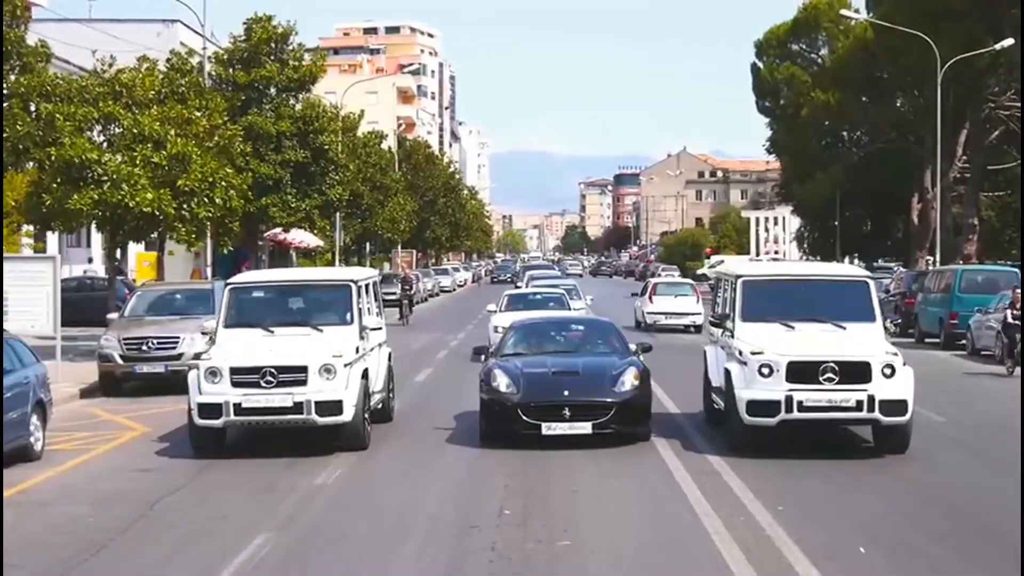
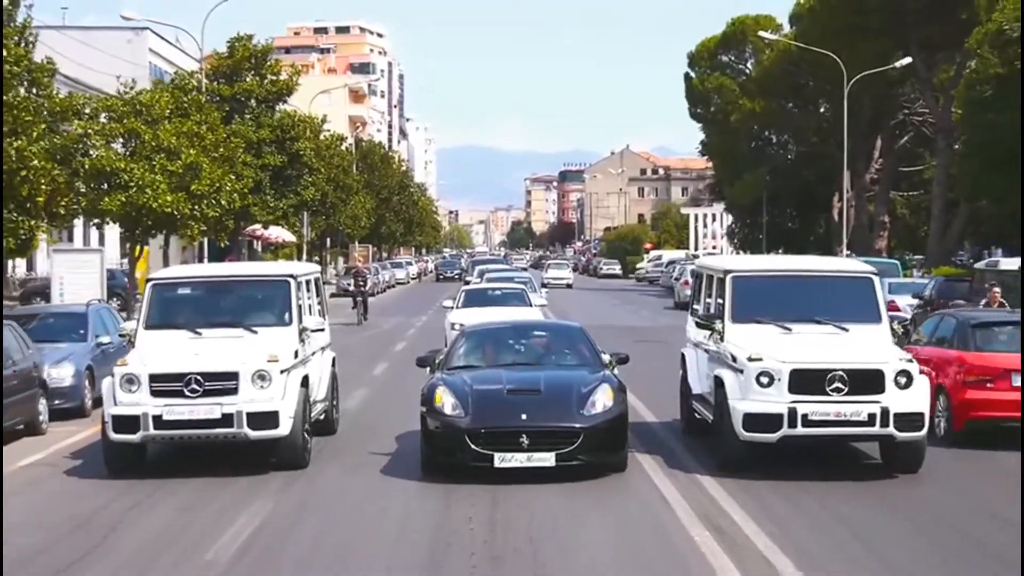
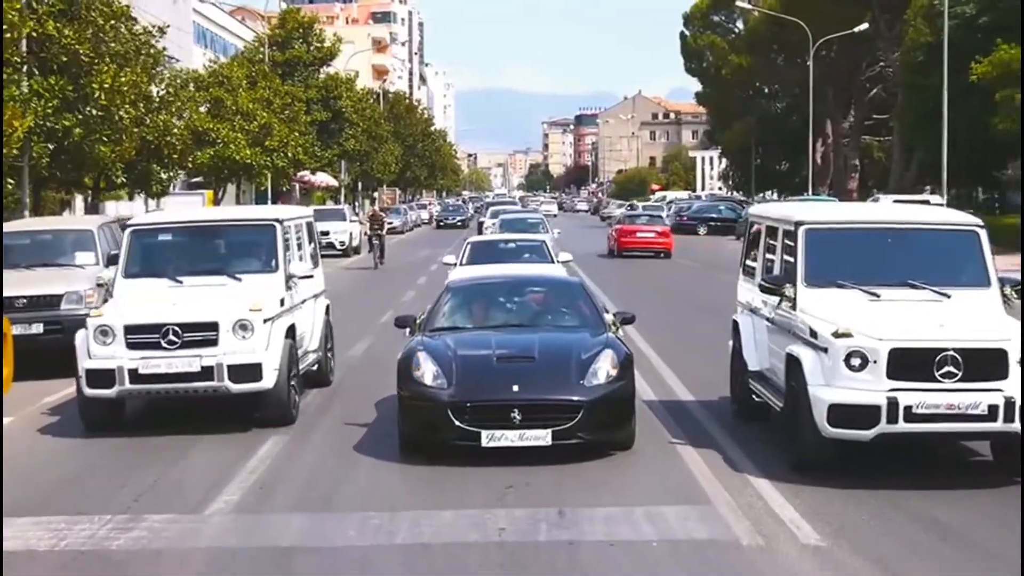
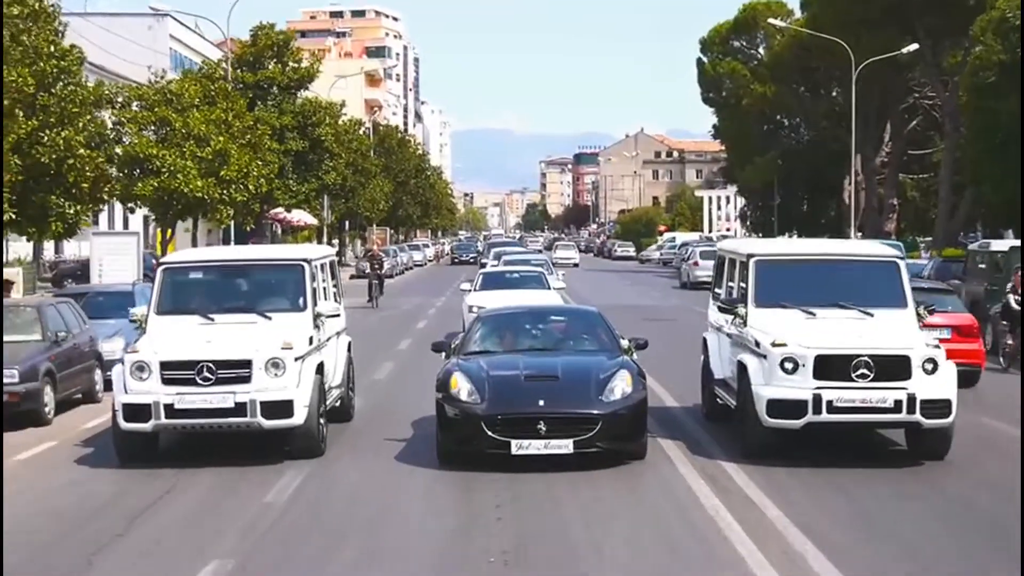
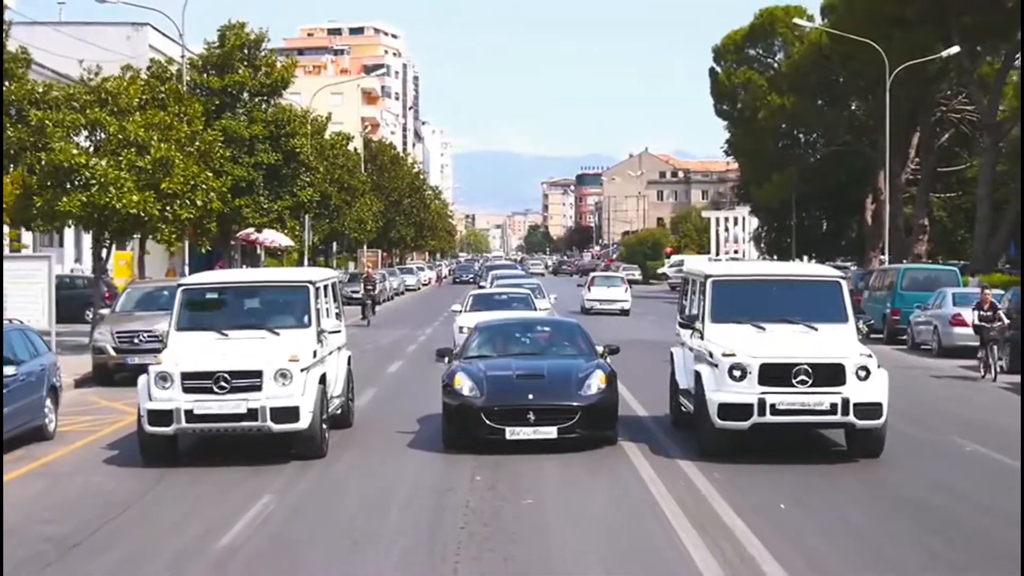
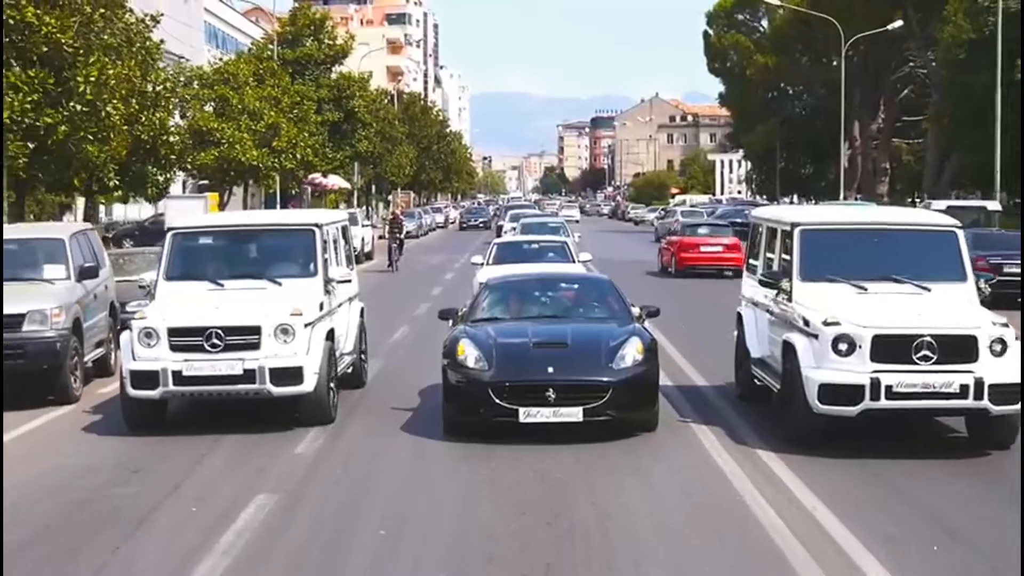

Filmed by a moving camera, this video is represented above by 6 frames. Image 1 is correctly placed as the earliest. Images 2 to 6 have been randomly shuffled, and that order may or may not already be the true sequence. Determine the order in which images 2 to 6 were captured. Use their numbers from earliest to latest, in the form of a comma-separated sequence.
5, 2, 4, 6, 3
